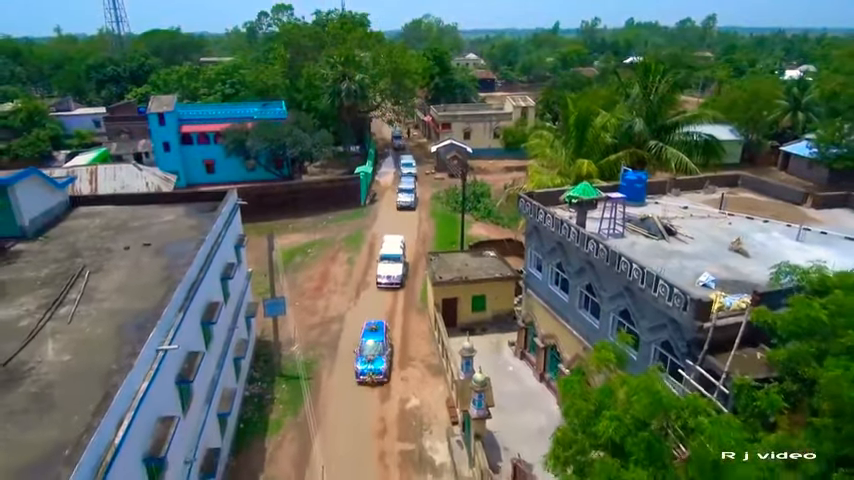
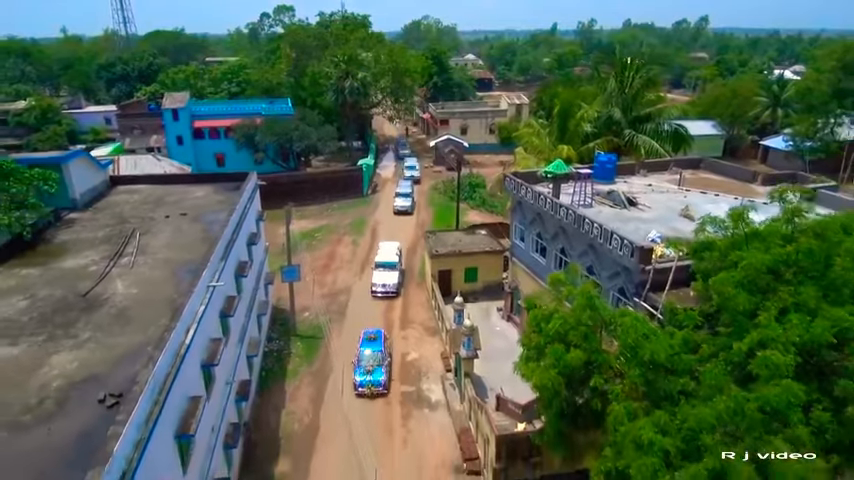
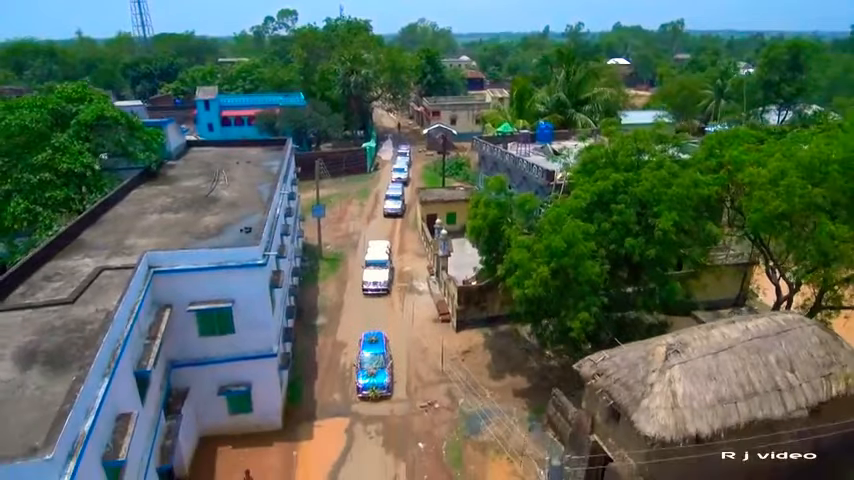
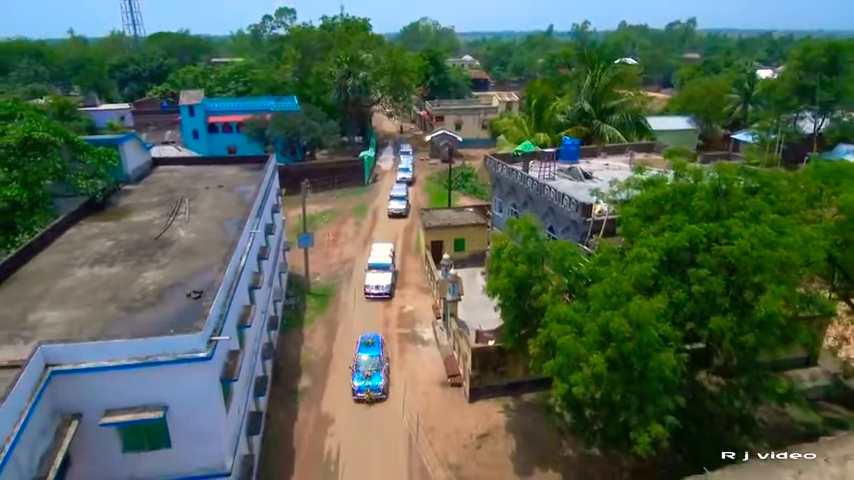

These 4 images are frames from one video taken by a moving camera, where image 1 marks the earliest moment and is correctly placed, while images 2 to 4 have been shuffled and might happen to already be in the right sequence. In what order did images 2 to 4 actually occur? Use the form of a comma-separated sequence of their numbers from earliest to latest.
2, 4, 3
